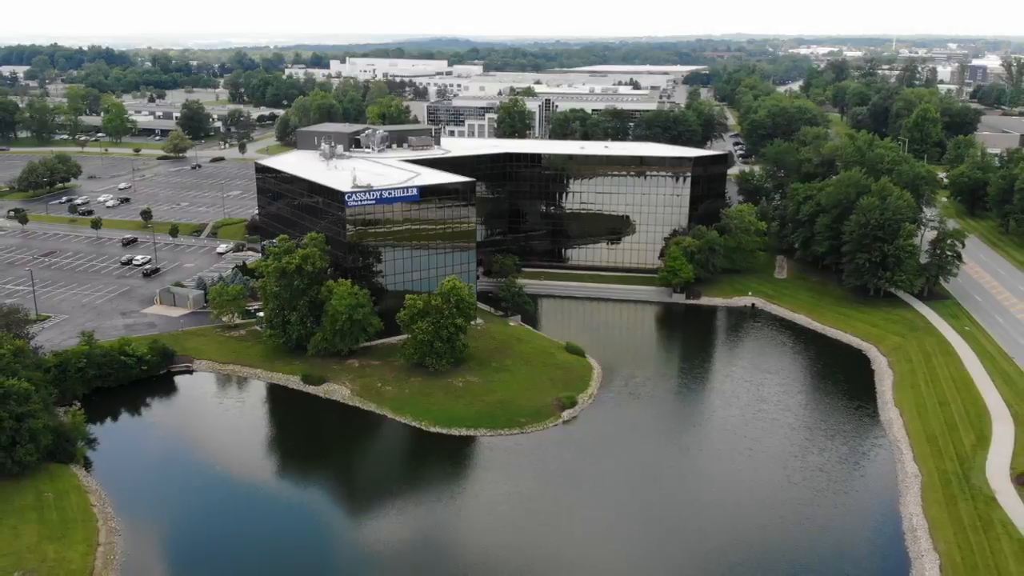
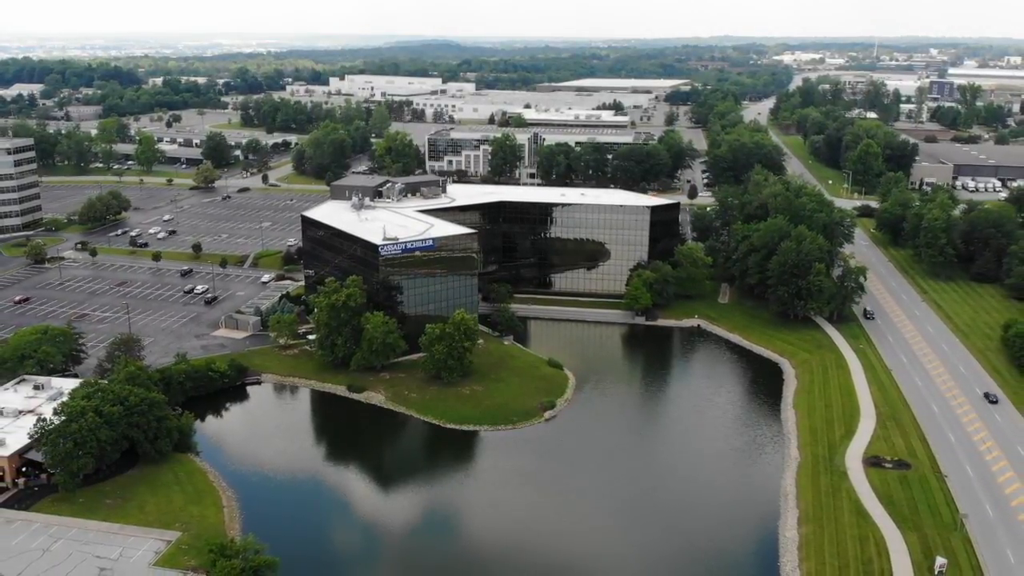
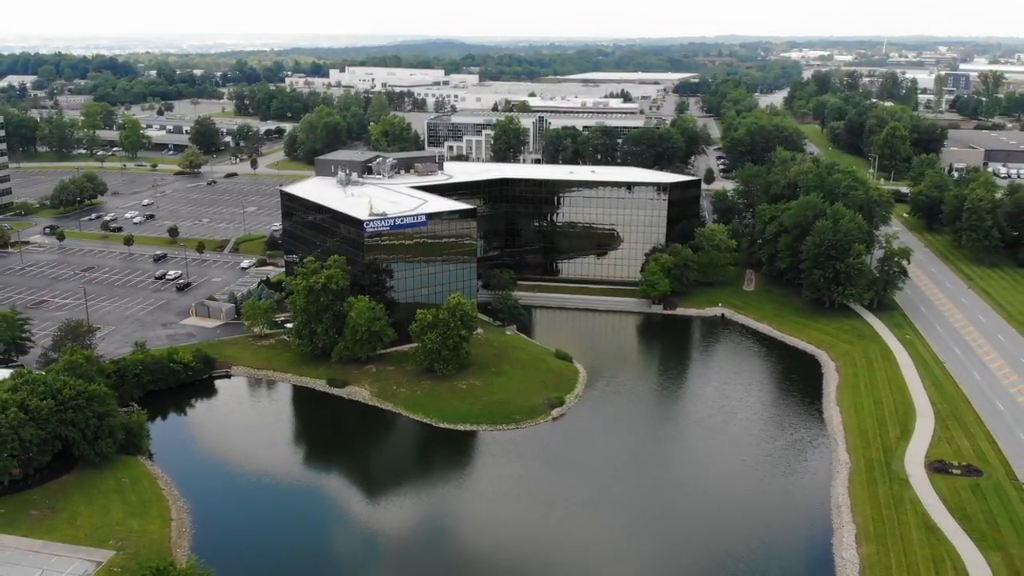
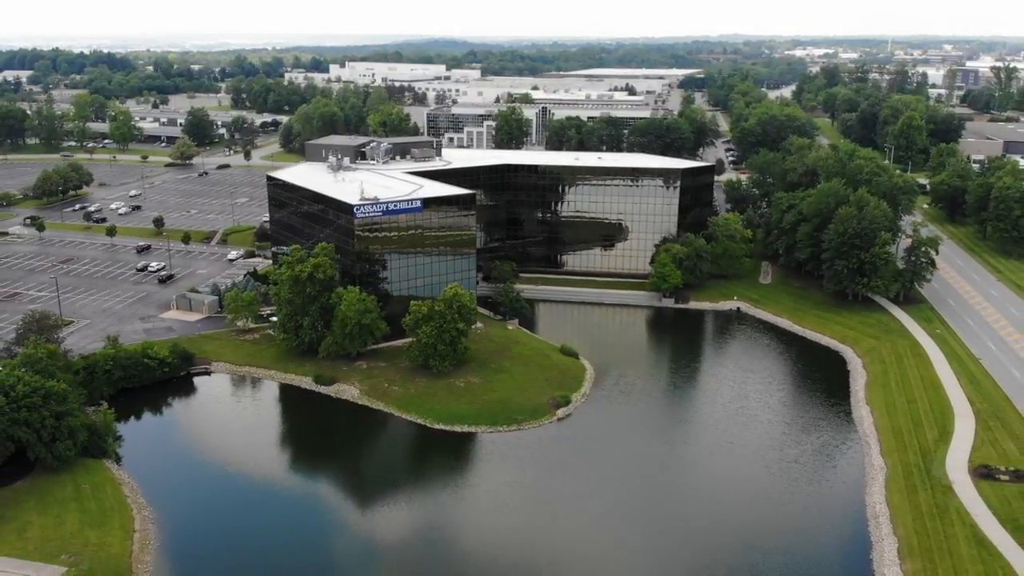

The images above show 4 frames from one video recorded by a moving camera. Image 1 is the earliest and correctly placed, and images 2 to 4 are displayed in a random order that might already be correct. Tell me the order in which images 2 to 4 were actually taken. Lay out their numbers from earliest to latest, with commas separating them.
4, 3, 2
